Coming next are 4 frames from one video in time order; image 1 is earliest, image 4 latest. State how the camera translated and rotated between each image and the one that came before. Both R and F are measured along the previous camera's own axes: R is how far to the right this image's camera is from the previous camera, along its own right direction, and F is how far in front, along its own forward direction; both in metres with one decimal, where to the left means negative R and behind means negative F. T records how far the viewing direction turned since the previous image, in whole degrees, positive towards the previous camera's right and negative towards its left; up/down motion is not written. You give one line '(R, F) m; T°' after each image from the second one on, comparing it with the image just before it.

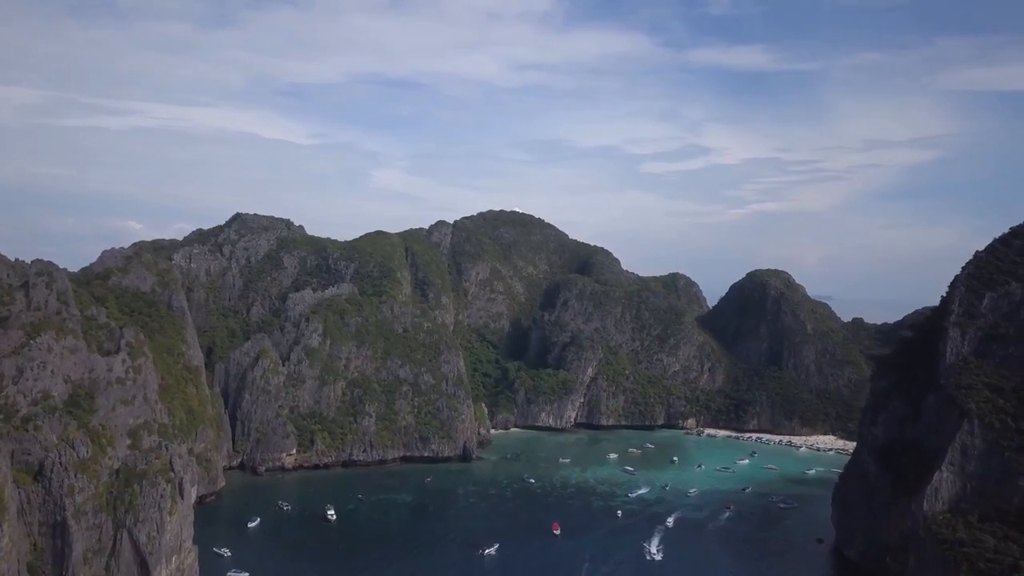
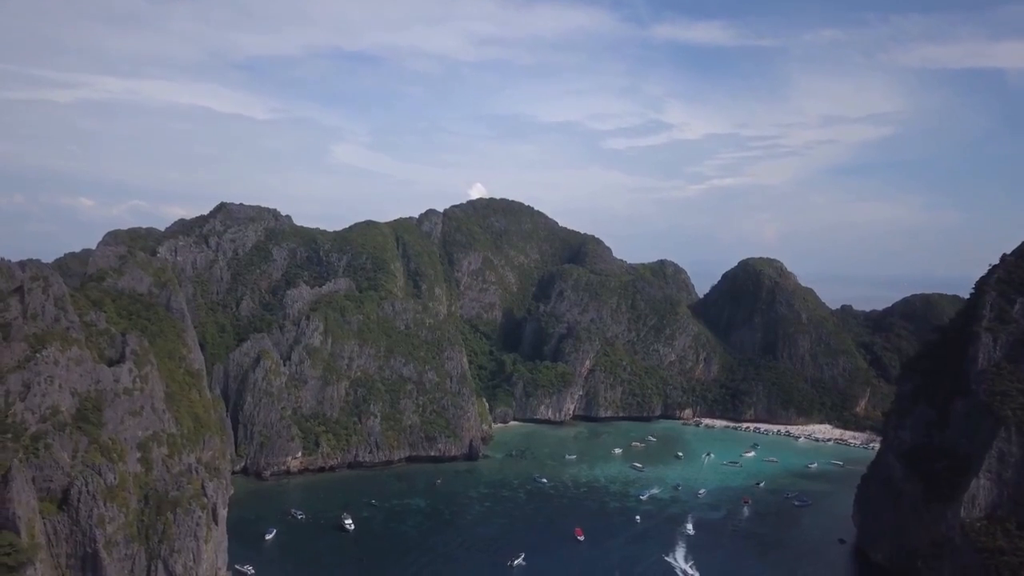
(-3.0, +1.1) m; +2°
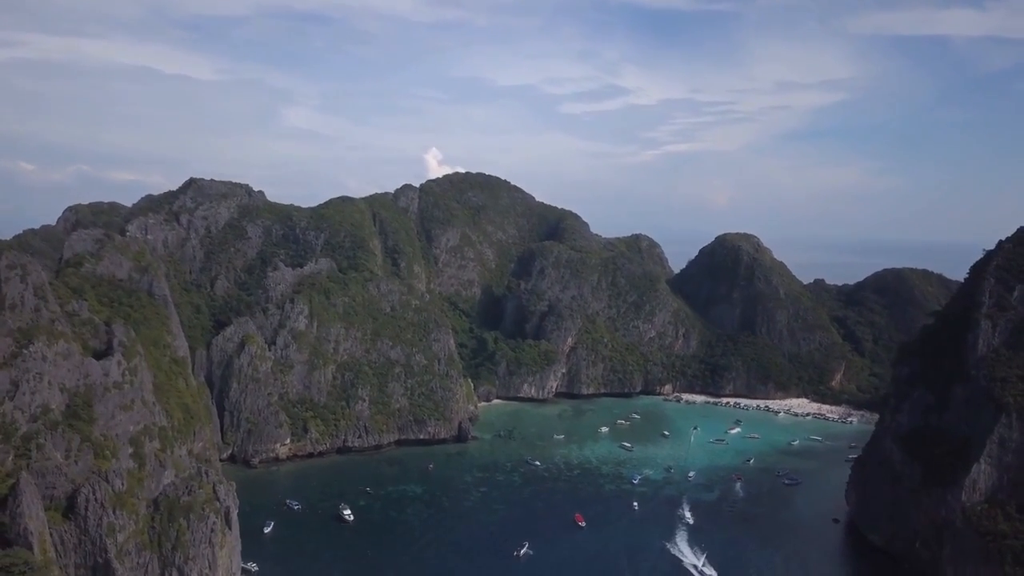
(-2.3, +0.7) m; +3°
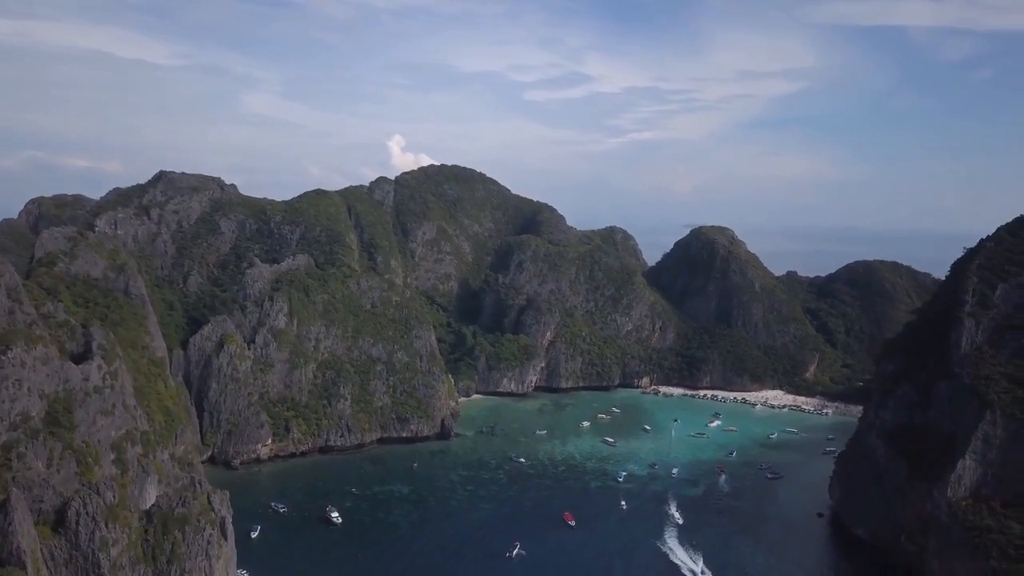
(-1.3, +0.3) m; +2°
